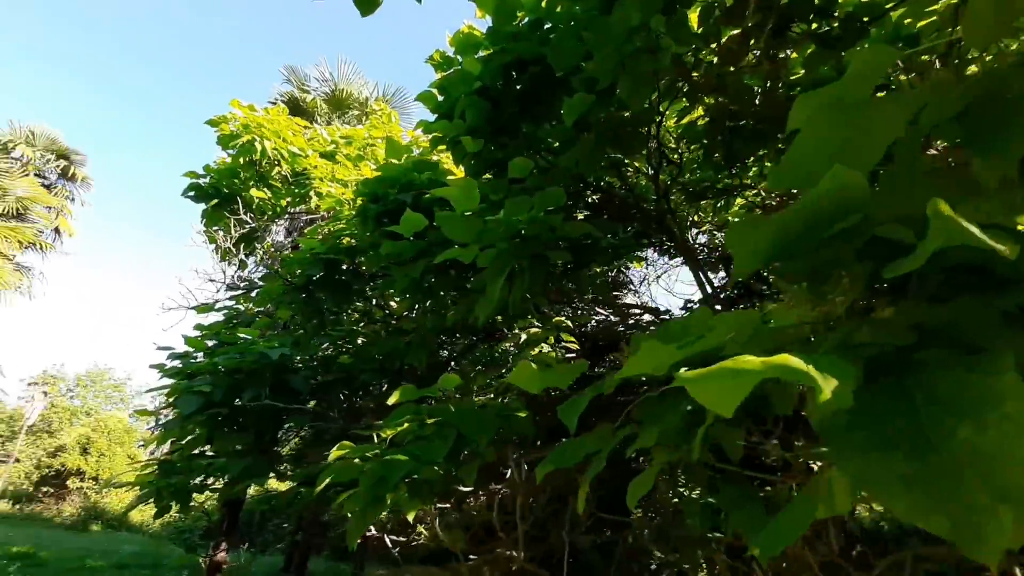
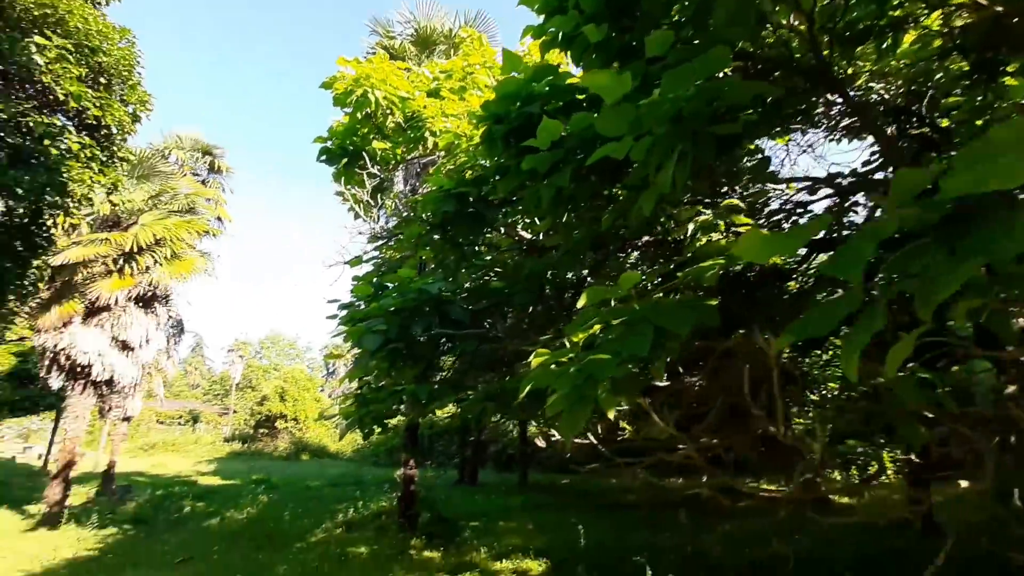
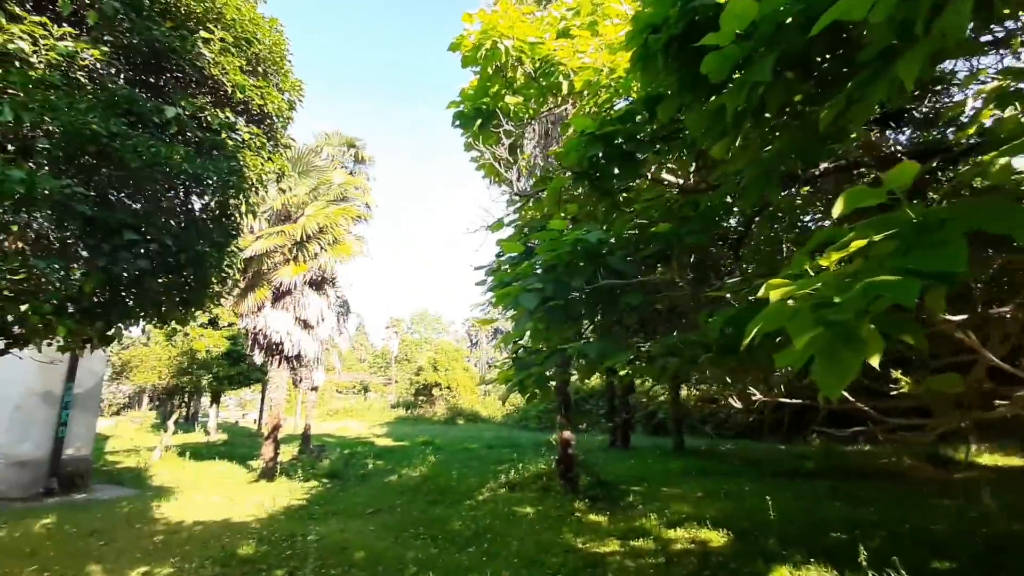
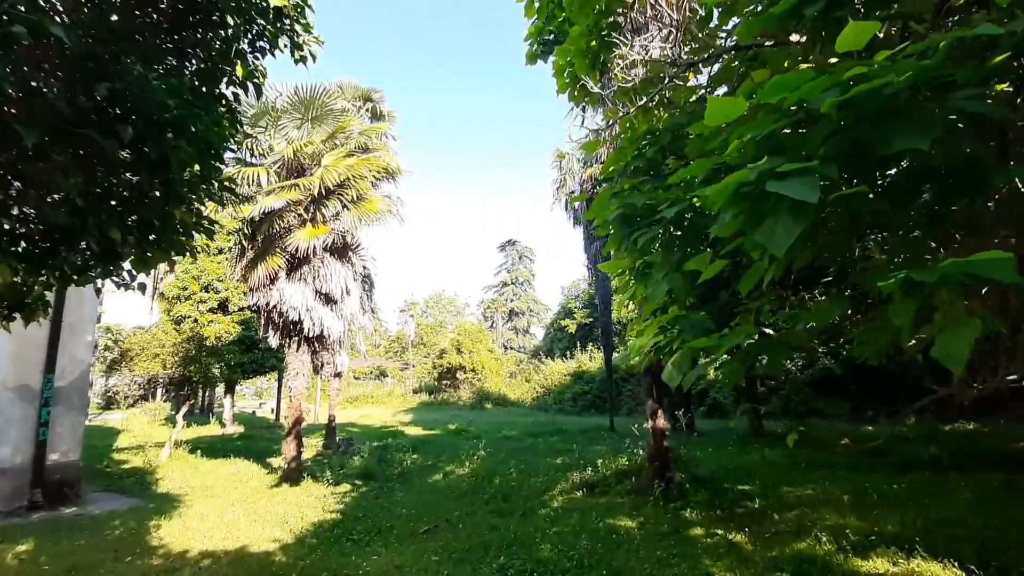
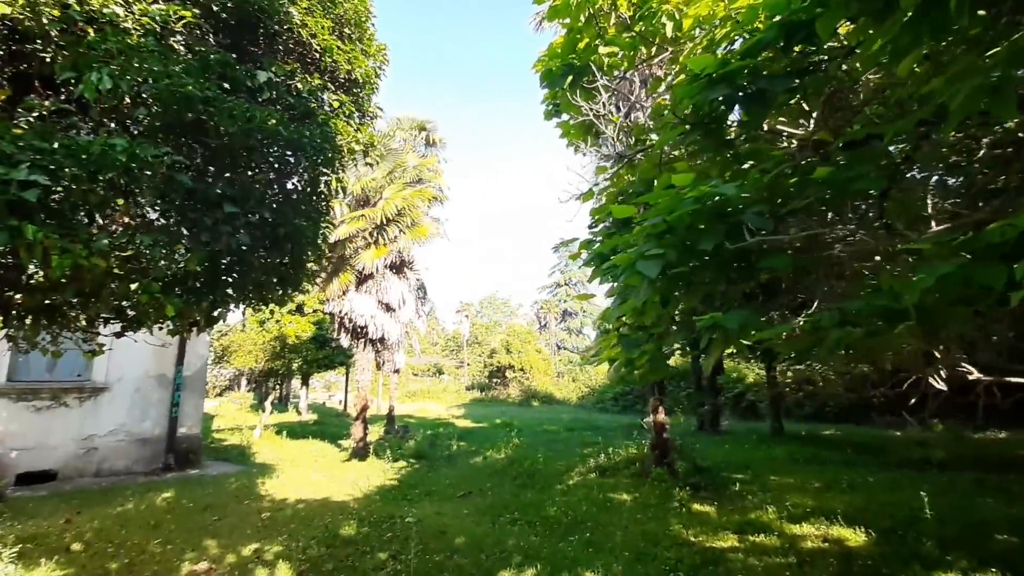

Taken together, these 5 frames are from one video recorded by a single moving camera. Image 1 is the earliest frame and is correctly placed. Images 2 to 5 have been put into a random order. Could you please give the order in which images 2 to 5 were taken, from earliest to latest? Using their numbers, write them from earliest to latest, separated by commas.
2, 3, 5, 4
